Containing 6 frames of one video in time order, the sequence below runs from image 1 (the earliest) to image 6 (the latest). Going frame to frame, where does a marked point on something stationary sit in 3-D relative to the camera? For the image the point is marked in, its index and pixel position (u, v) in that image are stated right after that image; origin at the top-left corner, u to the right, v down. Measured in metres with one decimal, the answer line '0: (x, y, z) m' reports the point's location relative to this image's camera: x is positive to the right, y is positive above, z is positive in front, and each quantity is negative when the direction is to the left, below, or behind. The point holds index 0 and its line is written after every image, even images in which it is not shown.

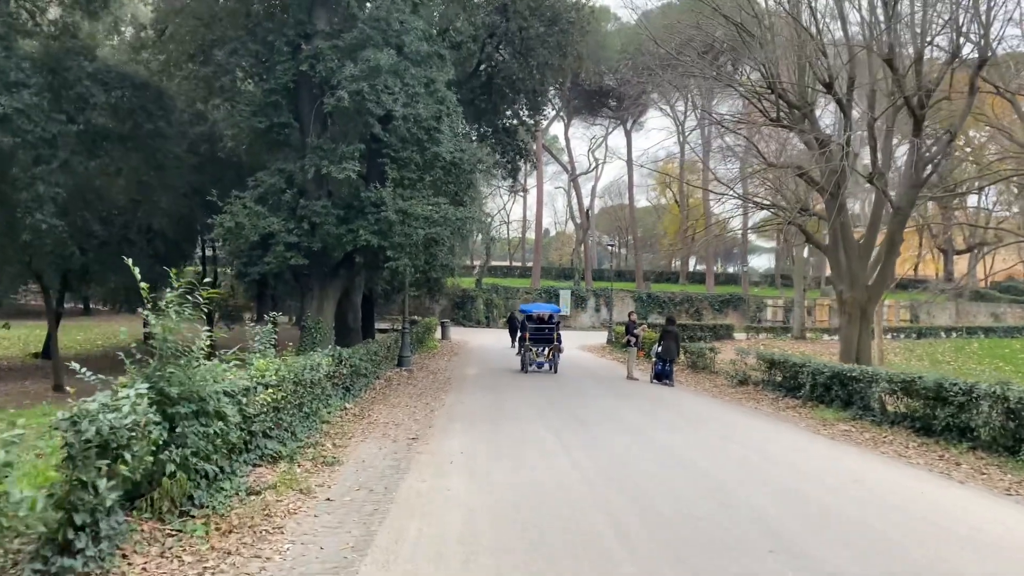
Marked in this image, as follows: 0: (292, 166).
0: (-3.9, +2.2, +14.1) m
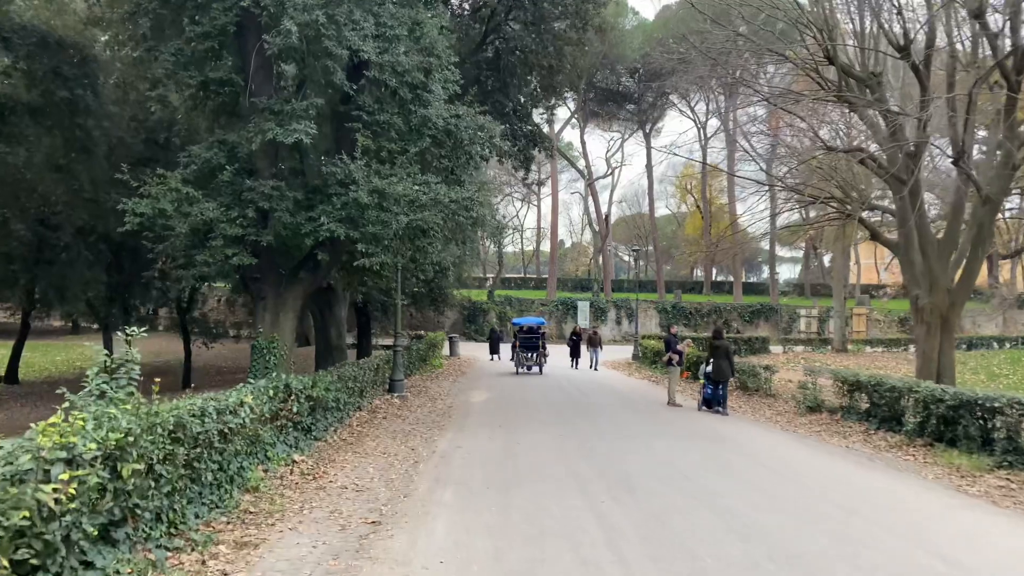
0: (-3.7, +2.1, +10.8) m
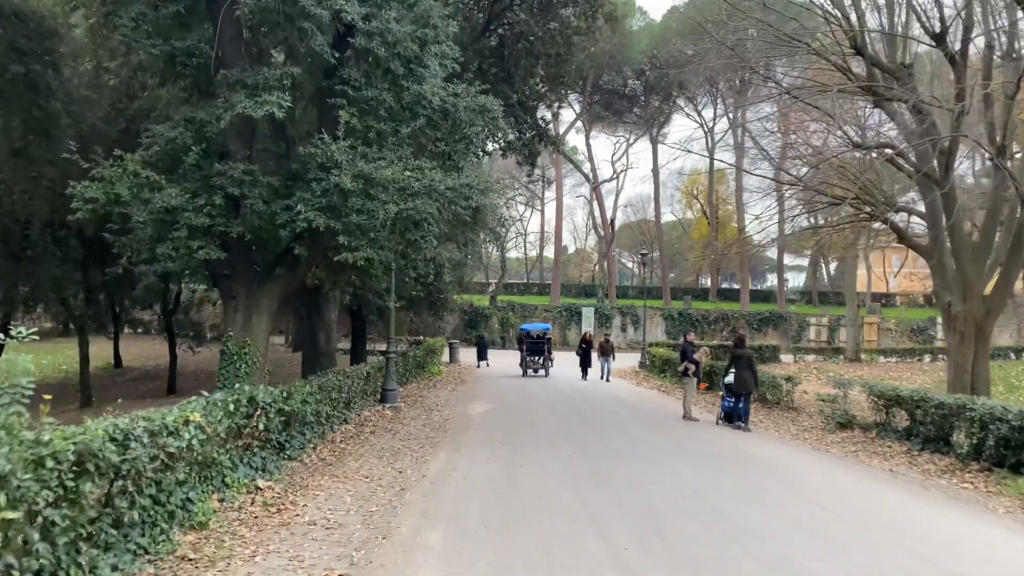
0: (-3.7, +2.1, +9.6) m
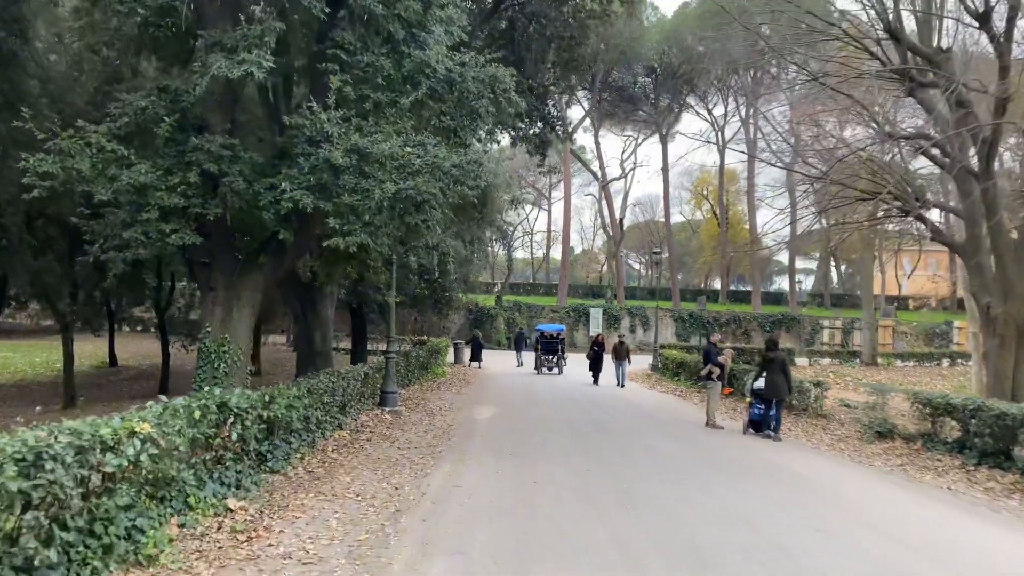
0: (-3.5, +2.2, +8.5) m
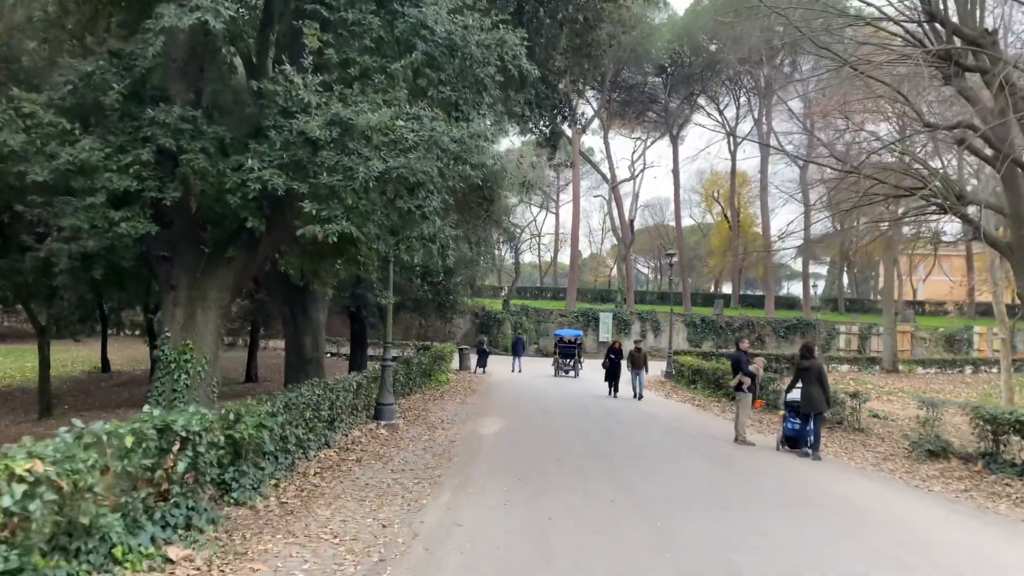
0: (-3.4, +2.2, +7.3) m
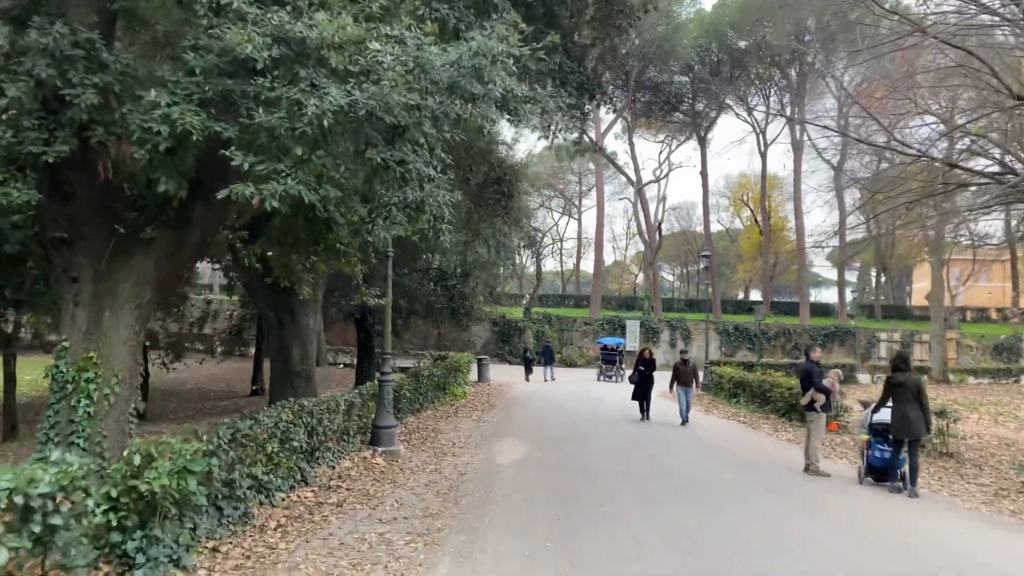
0: (-3.3, +2.3, +5.3) m
